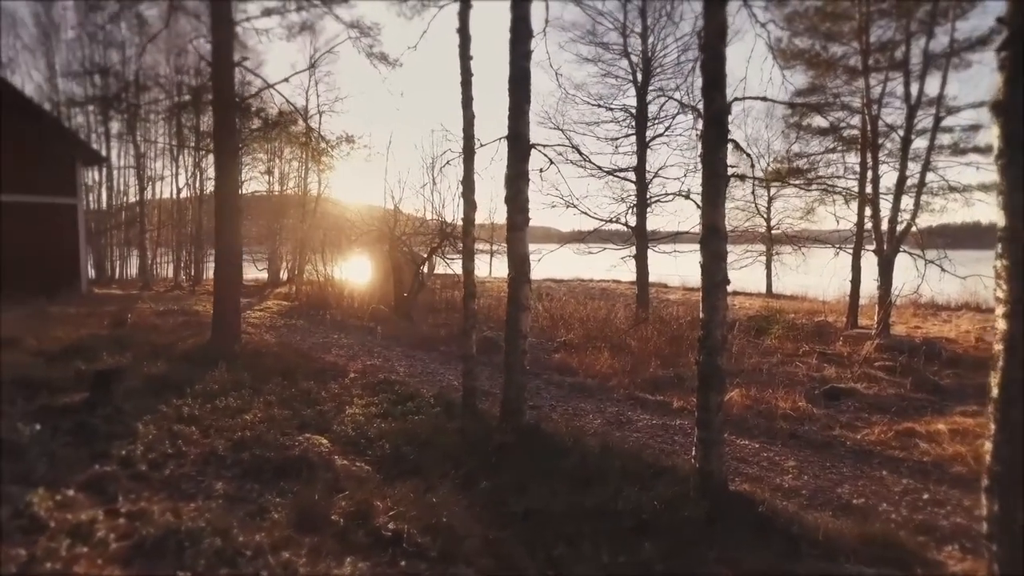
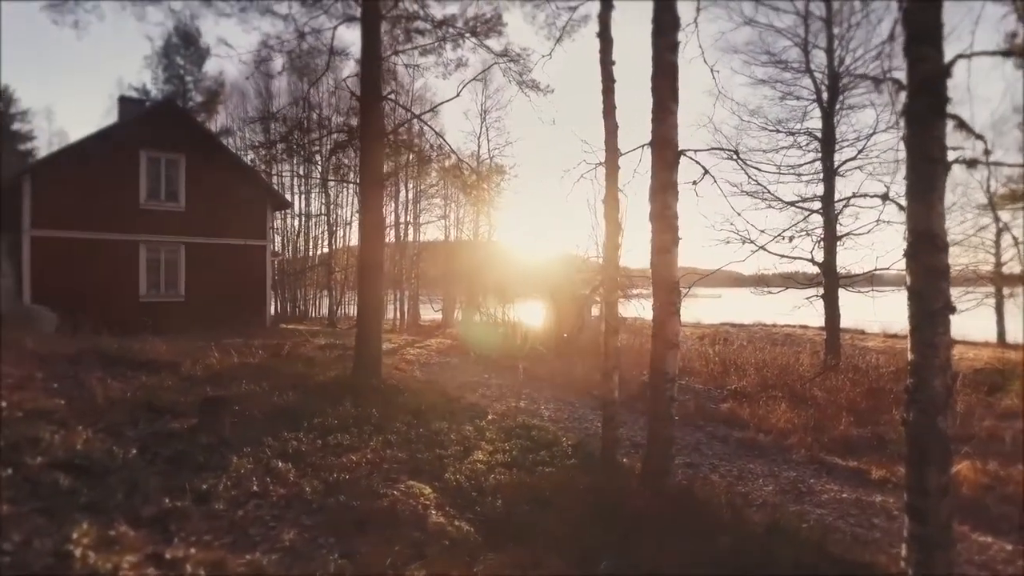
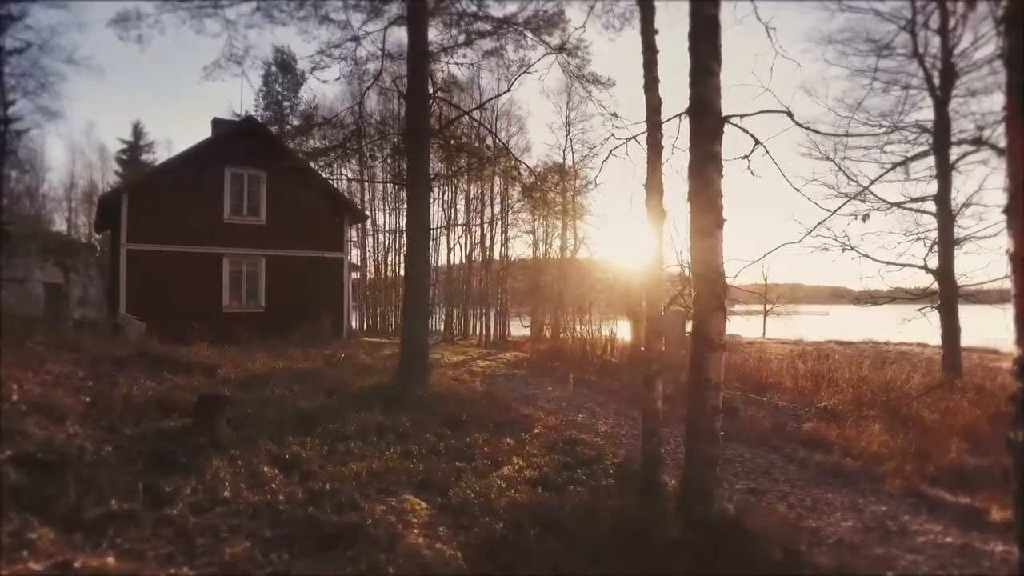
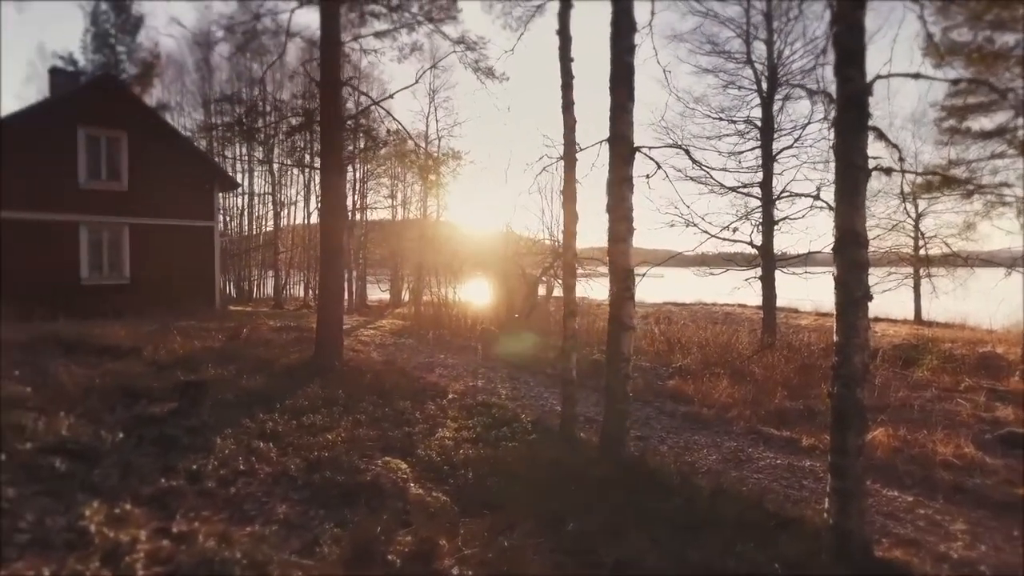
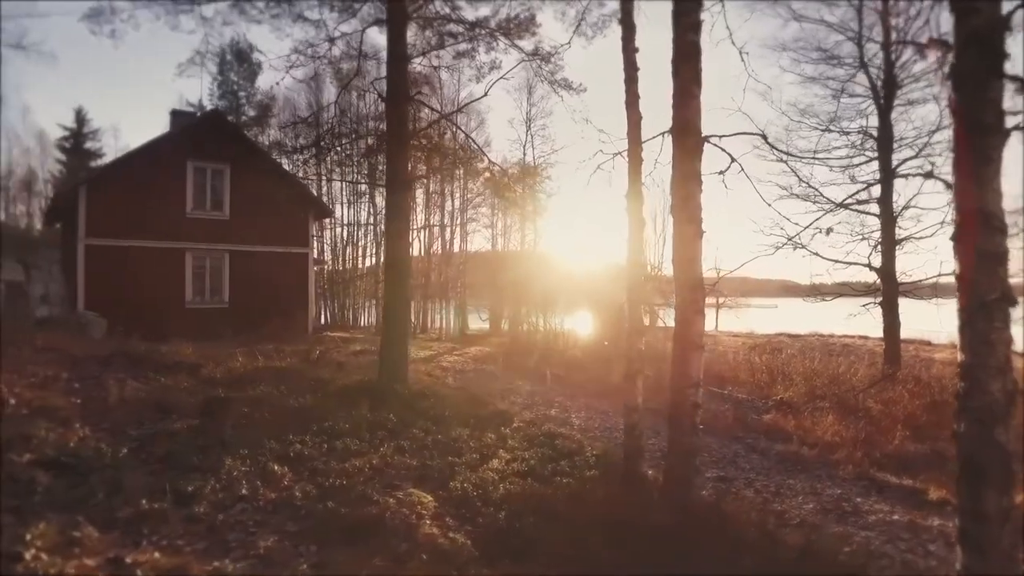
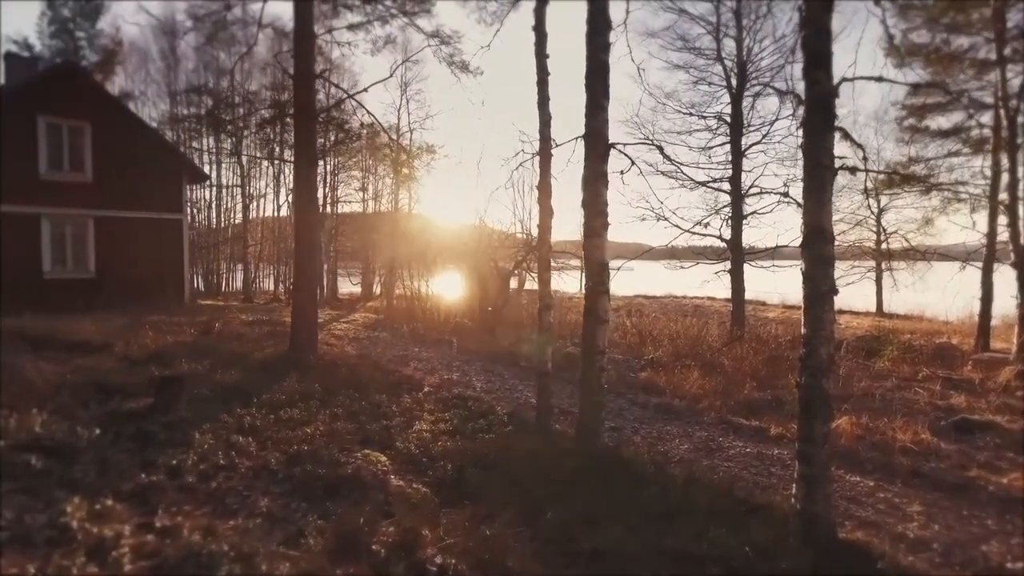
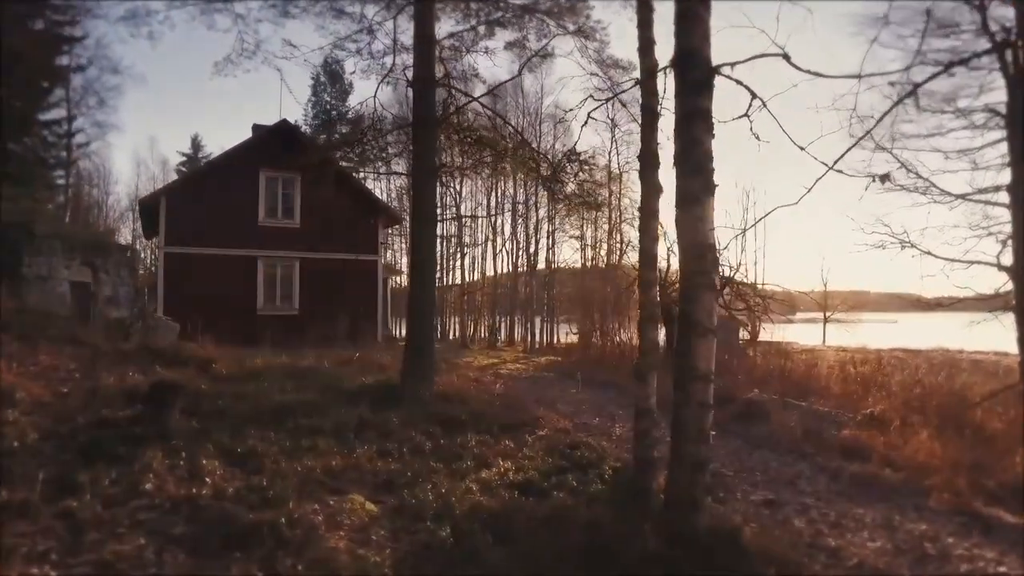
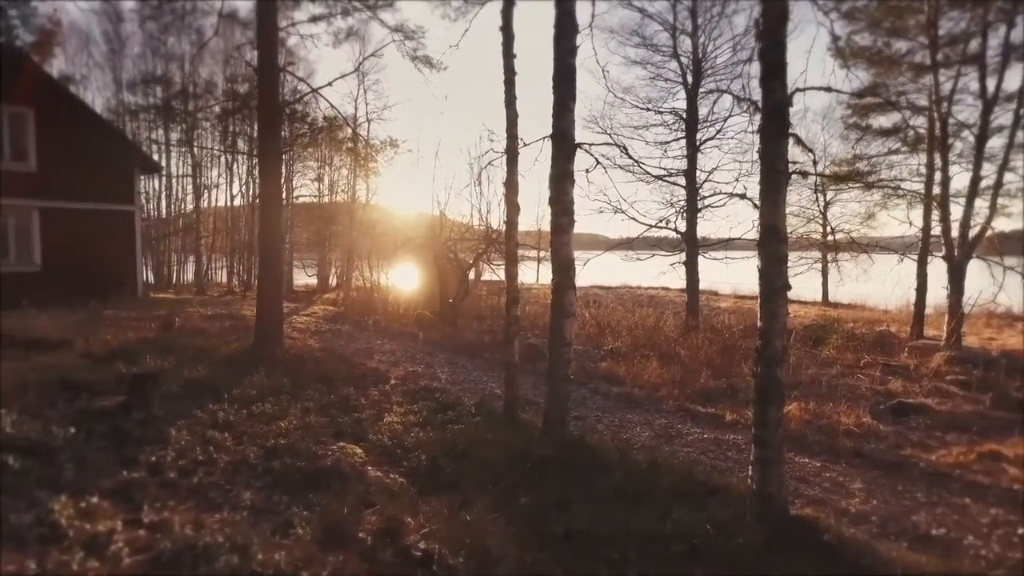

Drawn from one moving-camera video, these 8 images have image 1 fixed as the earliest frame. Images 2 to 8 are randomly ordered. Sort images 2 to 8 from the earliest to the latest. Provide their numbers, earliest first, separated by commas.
8, 6, 4, 2, 5, 3, 7
